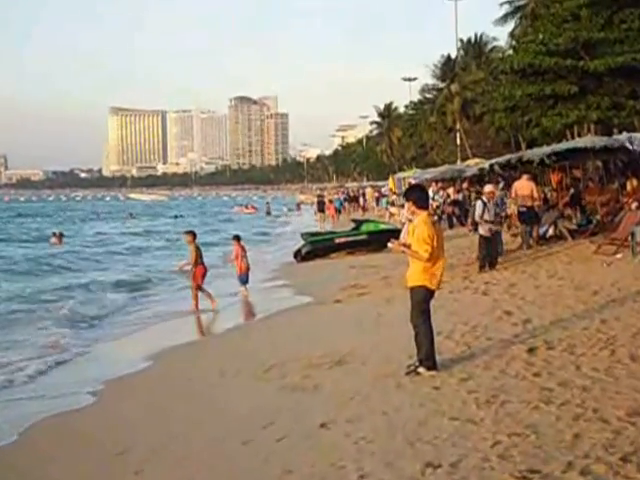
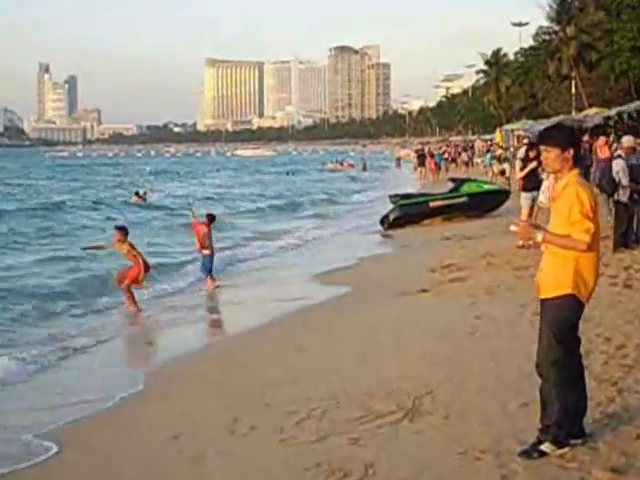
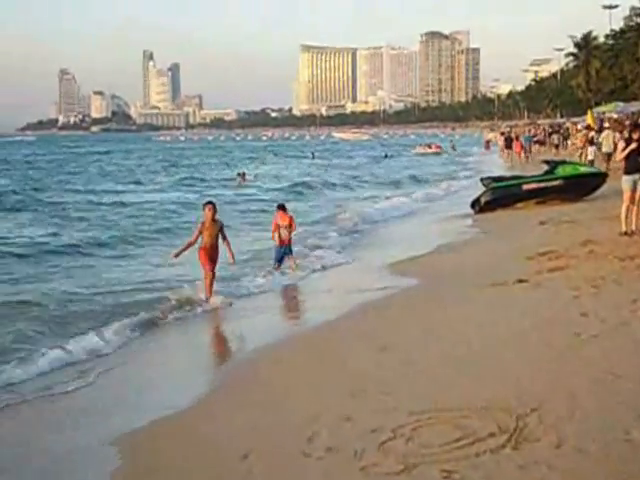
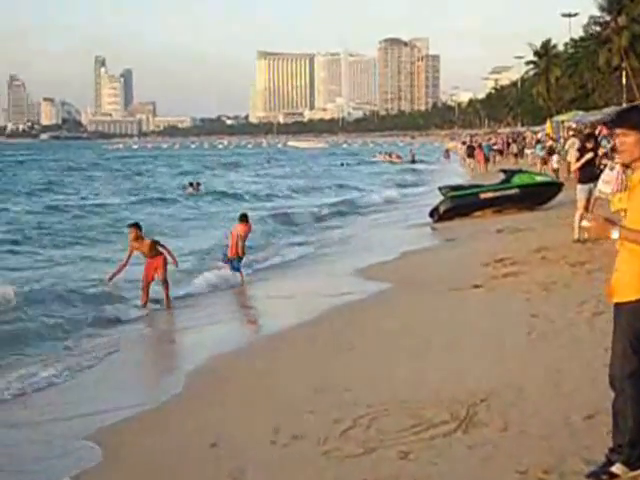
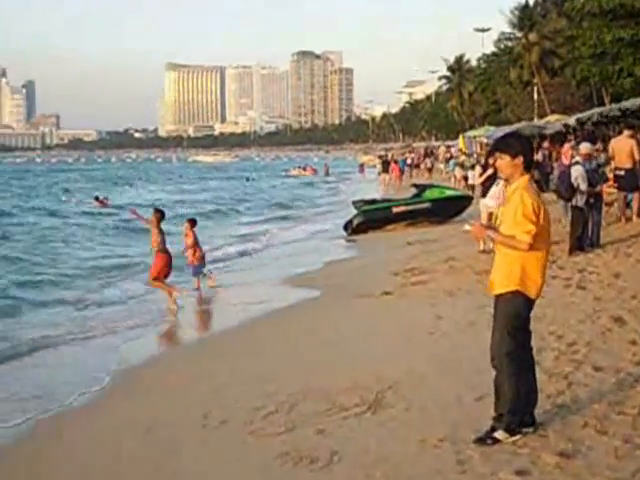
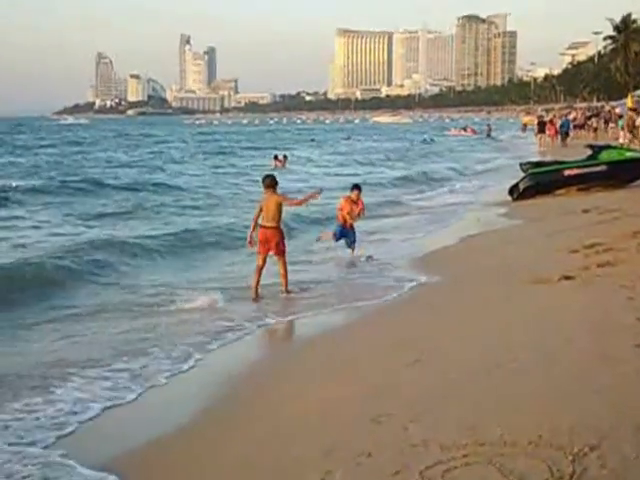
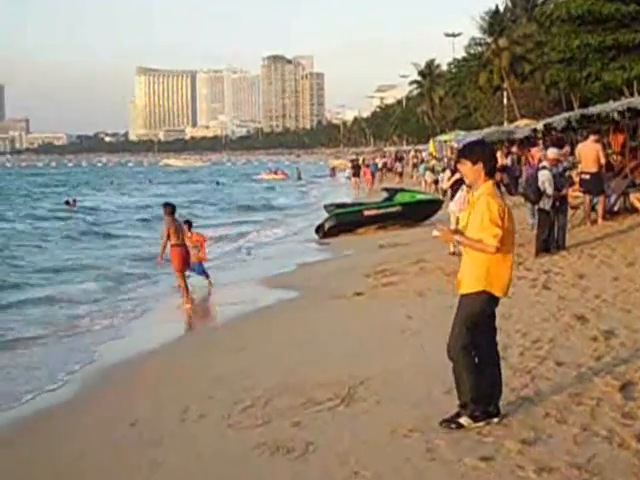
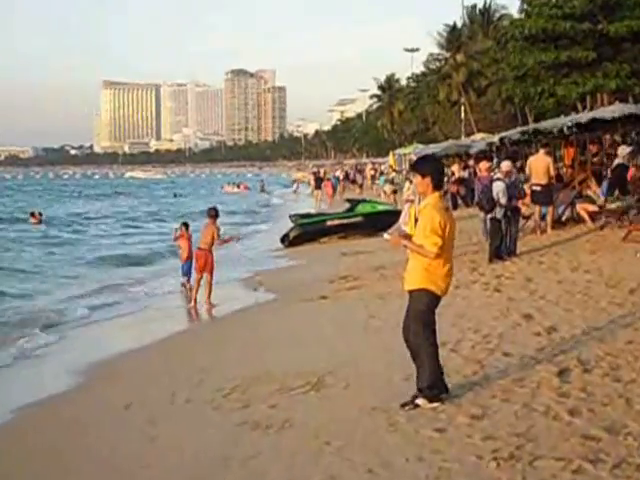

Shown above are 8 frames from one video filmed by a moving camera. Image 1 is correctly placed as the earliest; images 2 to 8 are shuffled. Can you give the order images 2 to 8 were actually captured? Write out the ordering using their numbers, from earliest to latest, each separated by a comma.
8, 7, 5, 2, 4, 3, 6
